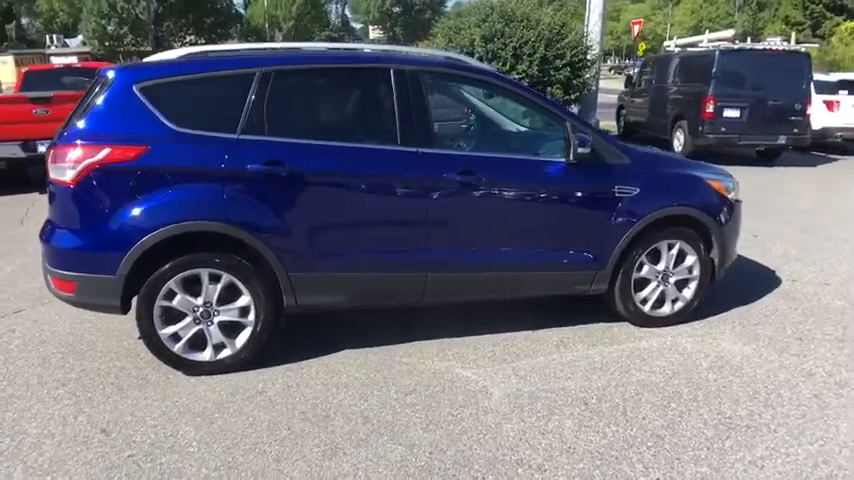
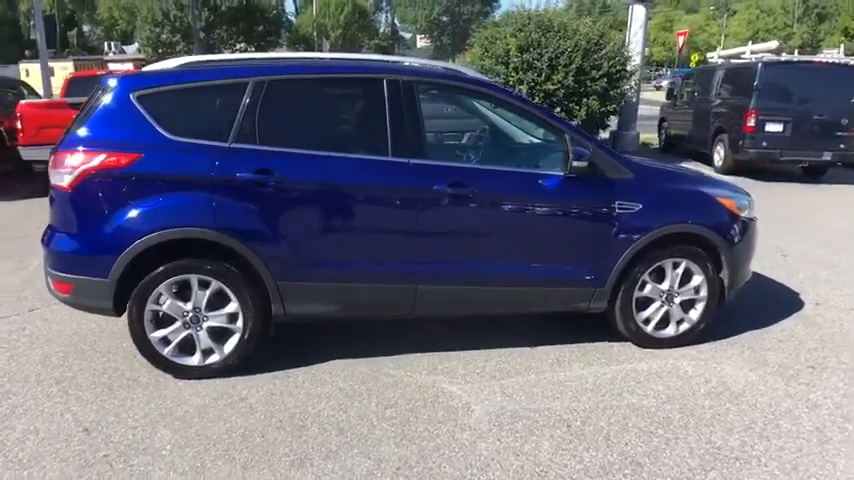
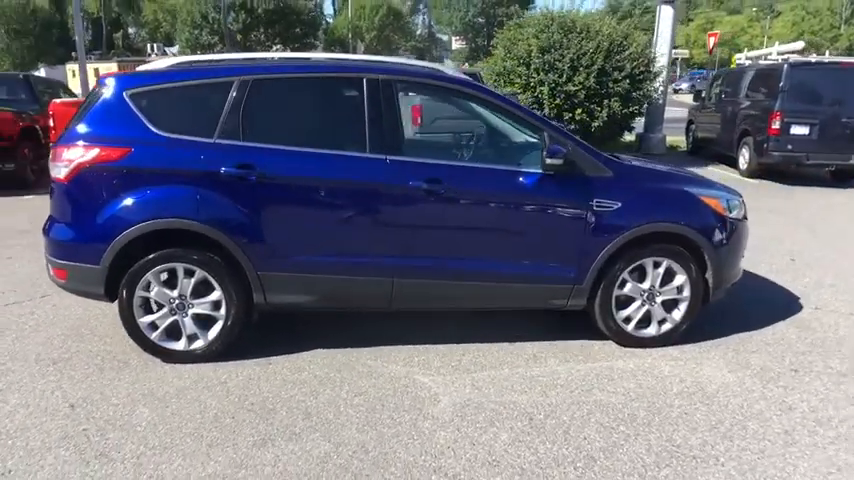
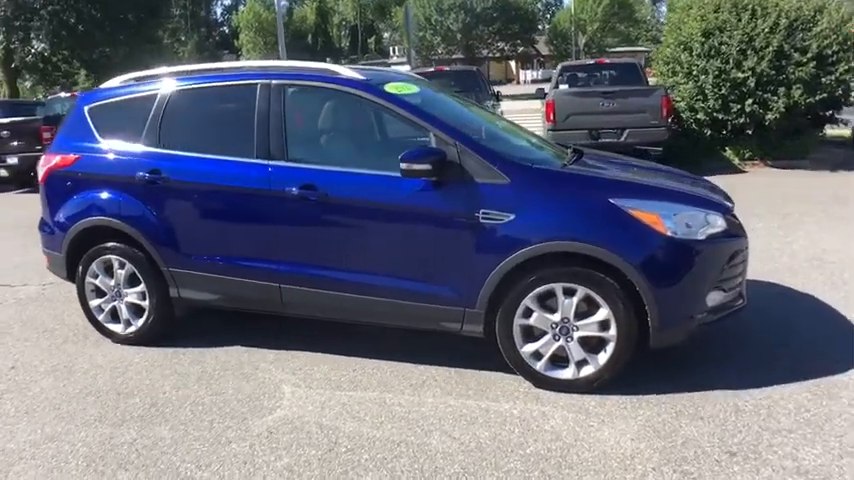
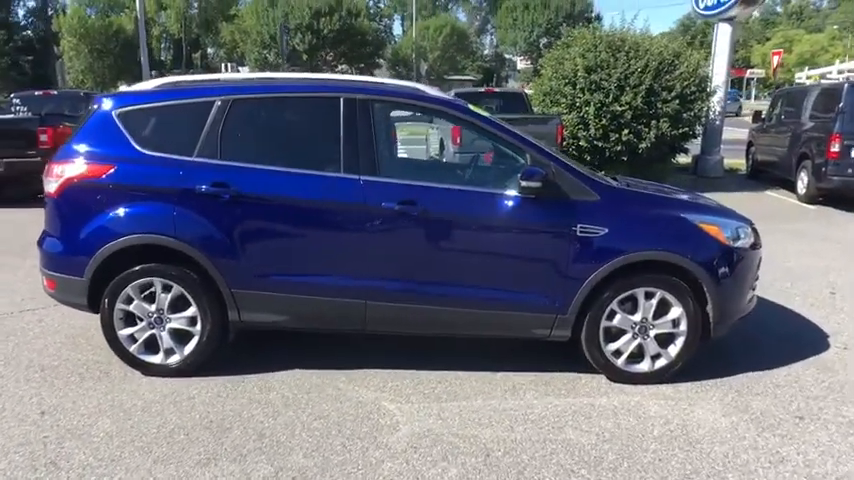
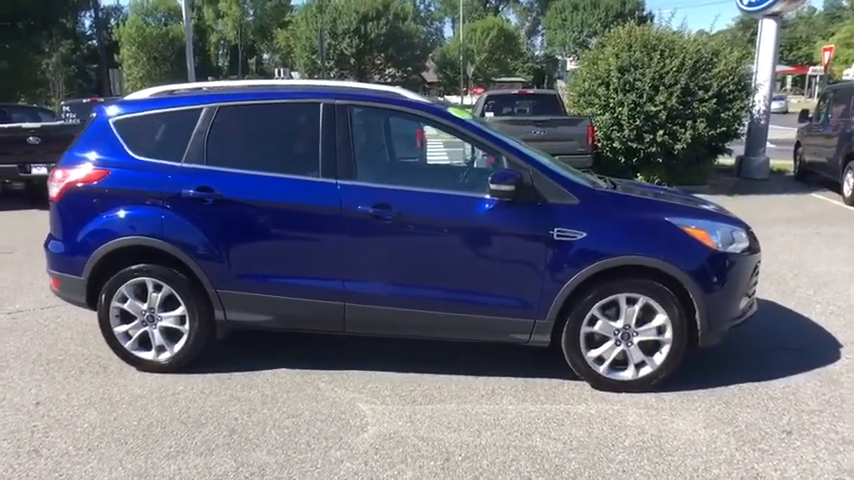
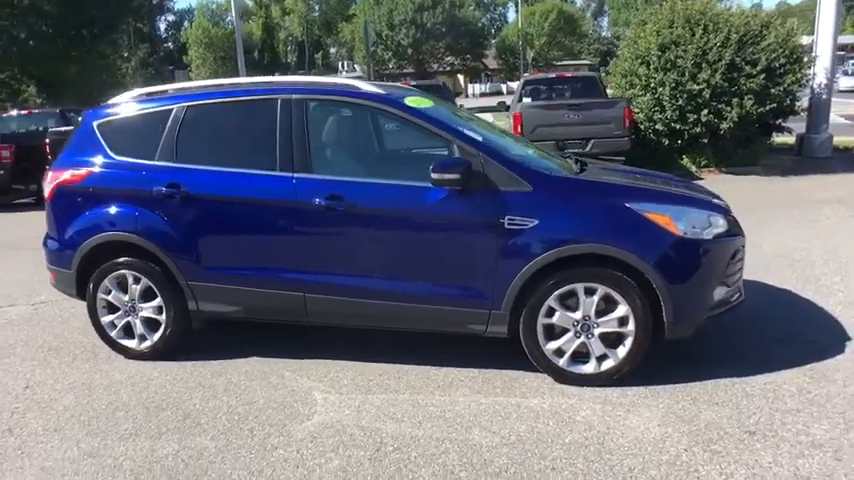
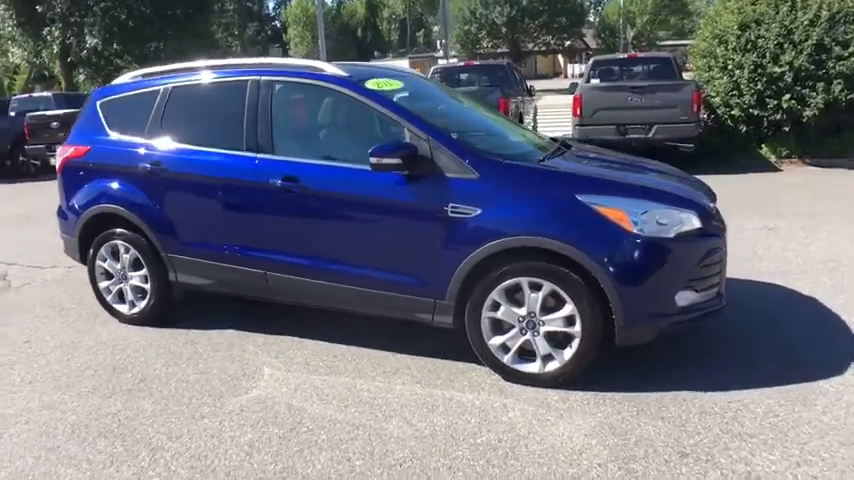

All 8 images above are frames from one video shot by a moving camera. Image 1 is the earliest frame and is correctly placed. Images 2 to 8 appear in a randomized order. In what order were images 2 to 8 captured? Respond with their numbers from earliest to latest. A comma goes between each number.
2, 3, 5, 6, 7, 4, 8
